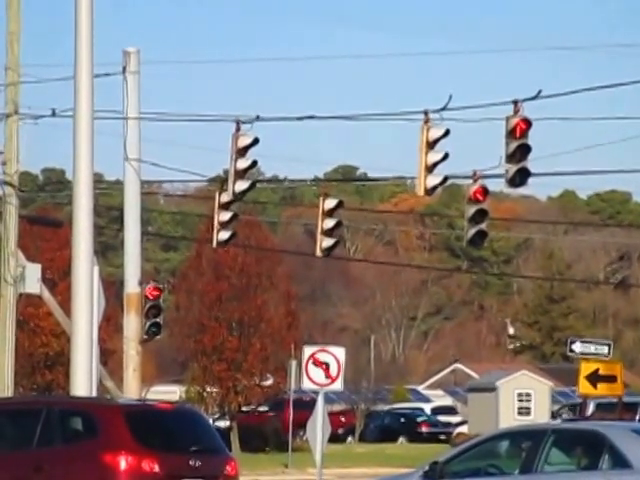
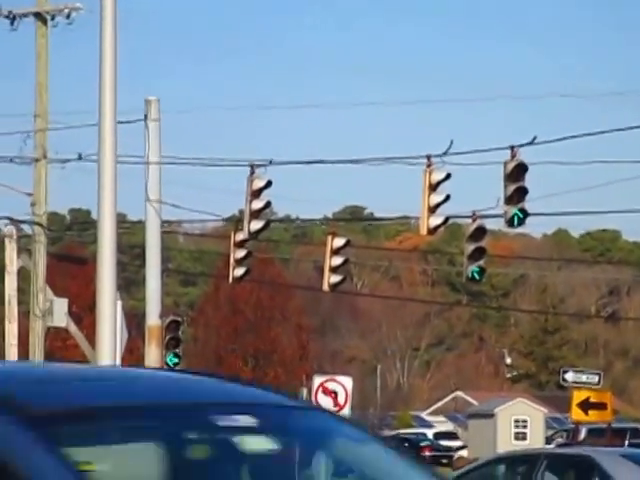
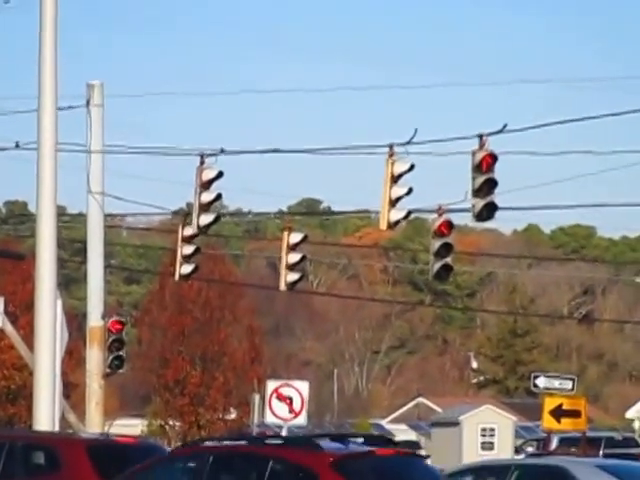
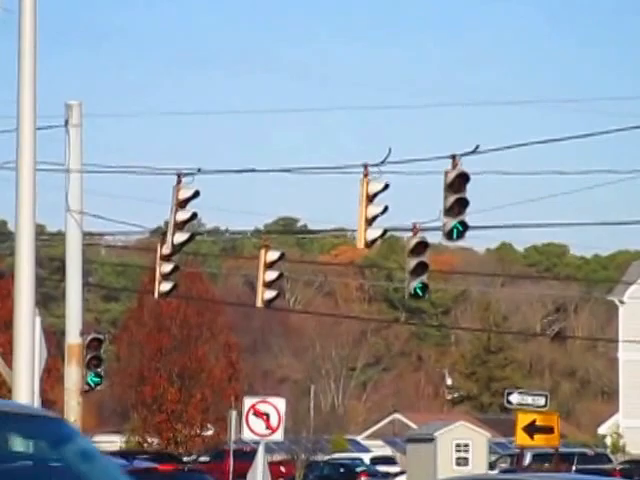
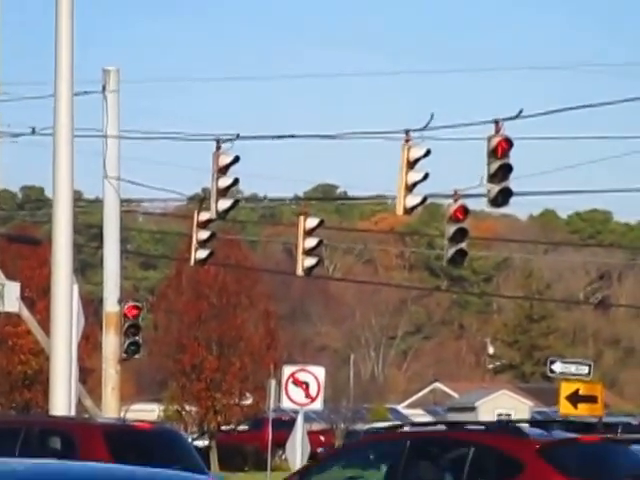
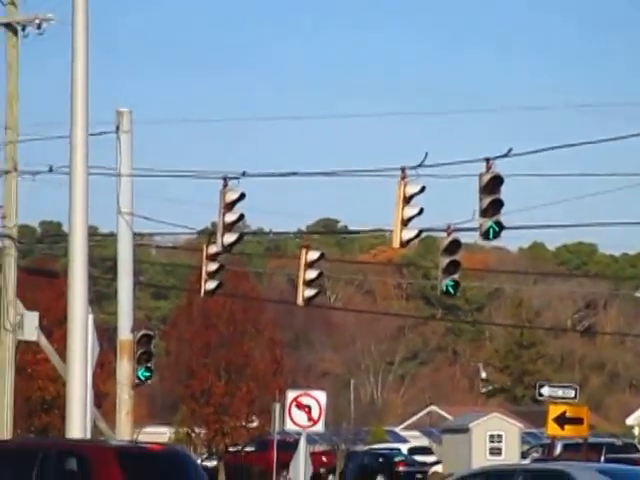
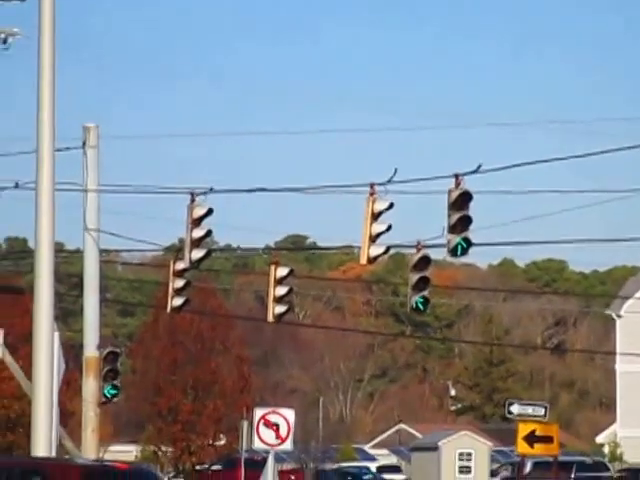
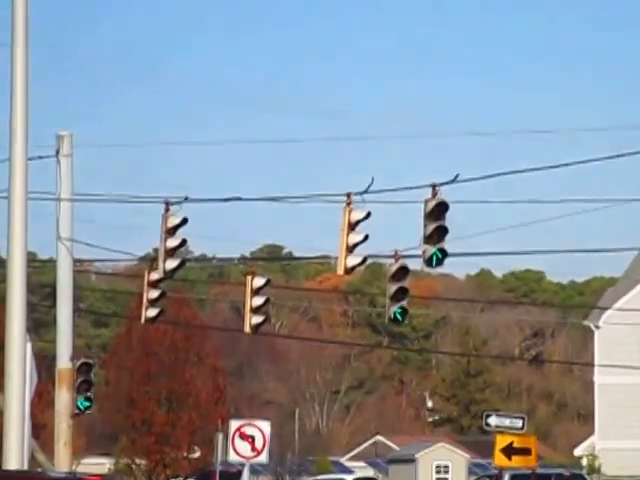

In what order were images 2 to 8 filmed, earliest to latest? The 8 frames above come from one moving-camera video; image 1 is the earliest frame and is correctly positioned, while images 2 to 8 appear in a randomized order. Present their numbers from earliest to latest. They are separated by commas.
5, 3, 4, 8, 7, 6, 2
